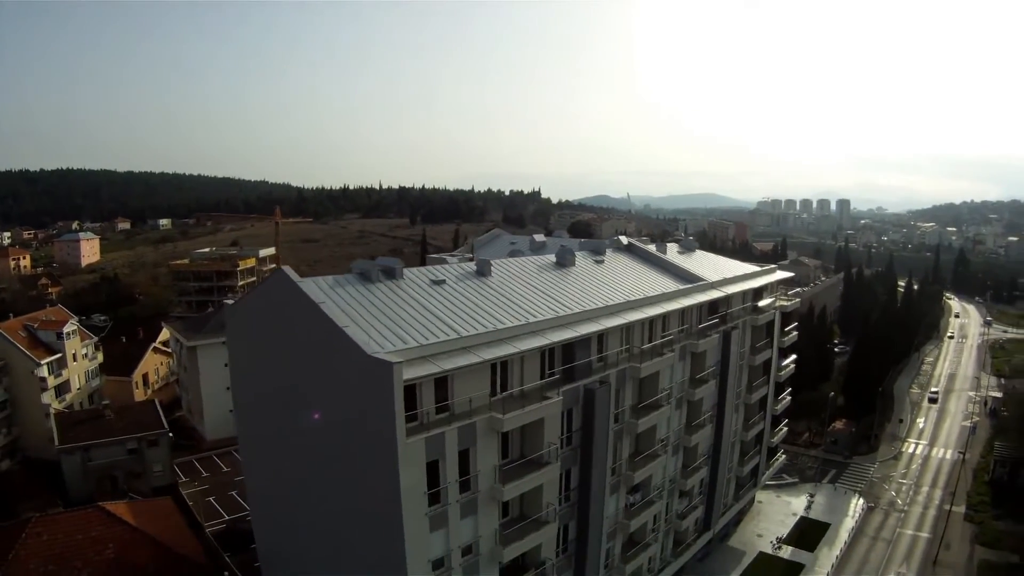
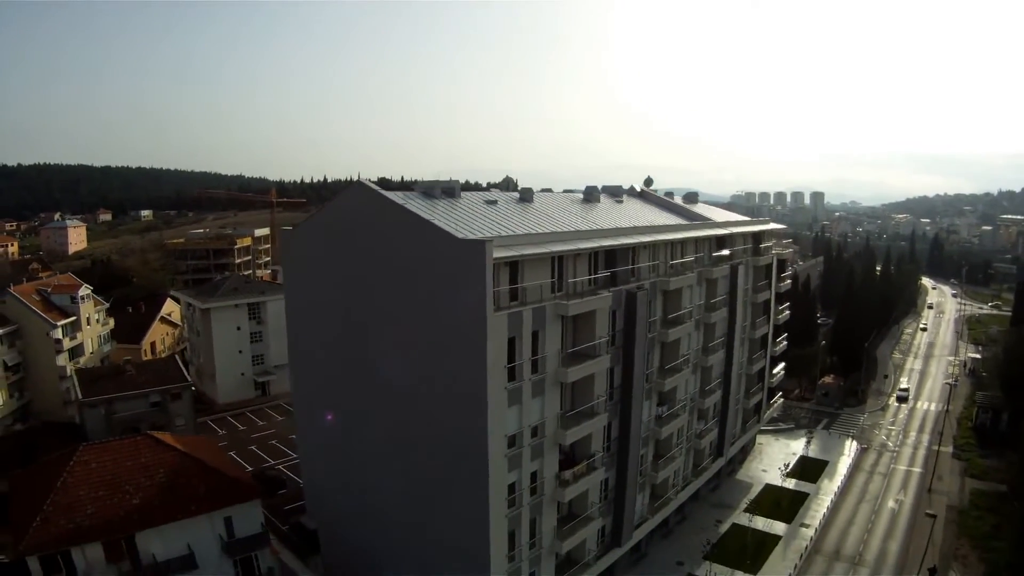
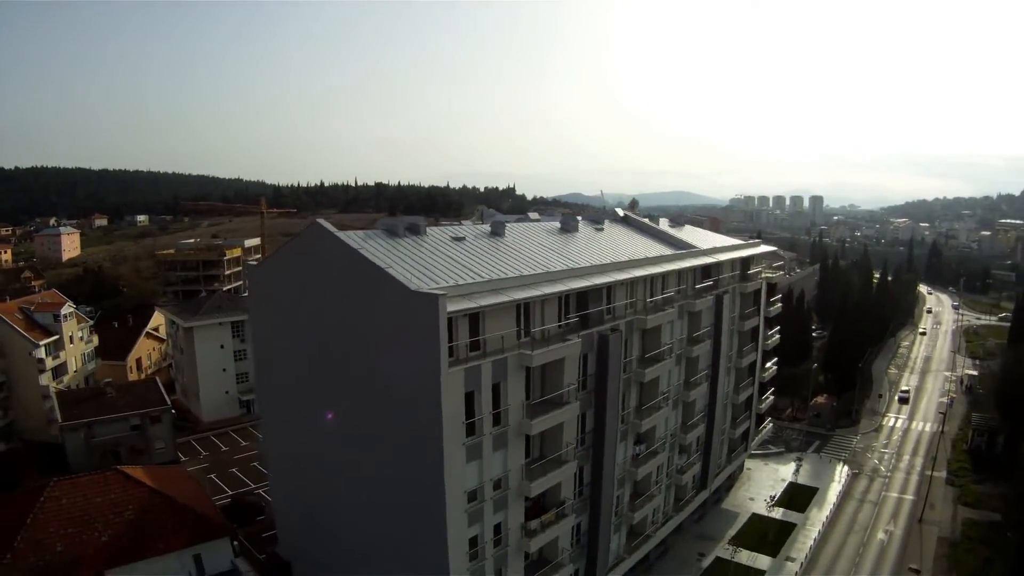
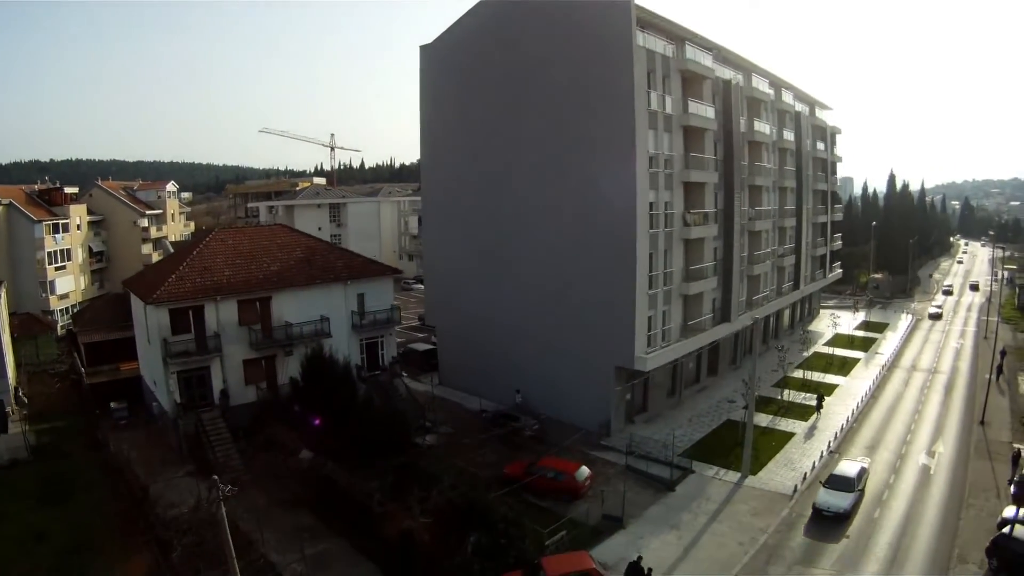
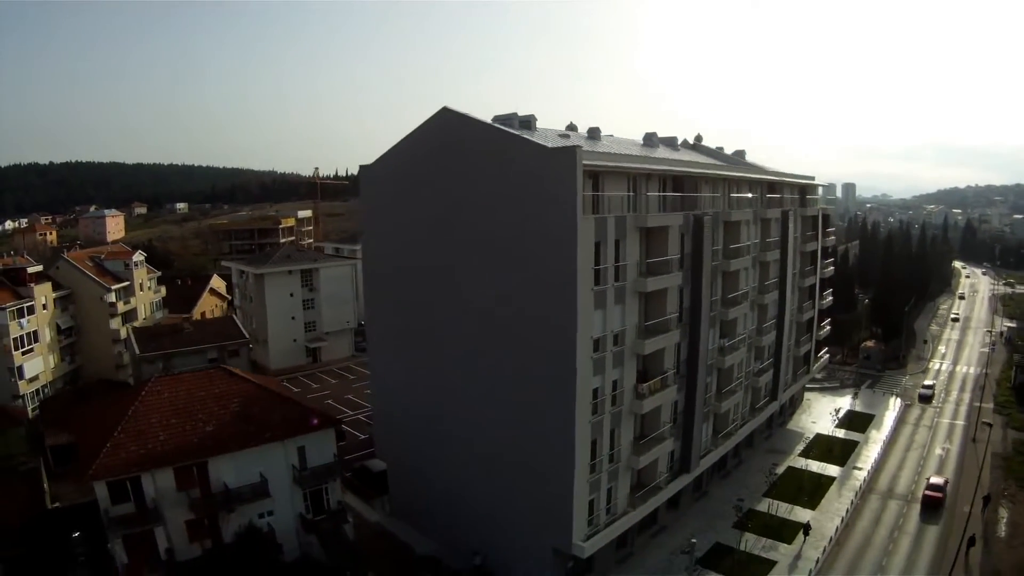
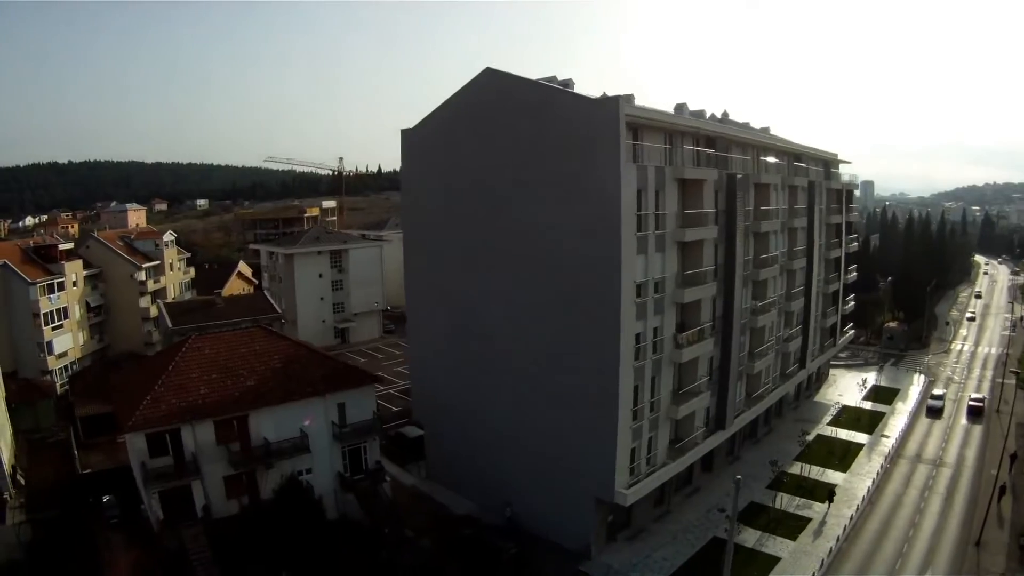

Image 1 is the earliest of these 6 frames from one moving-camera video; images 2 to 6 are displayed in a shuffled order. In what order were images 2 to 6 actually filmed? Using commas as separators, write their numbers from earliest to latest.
3, 2, 5, 6, 4
